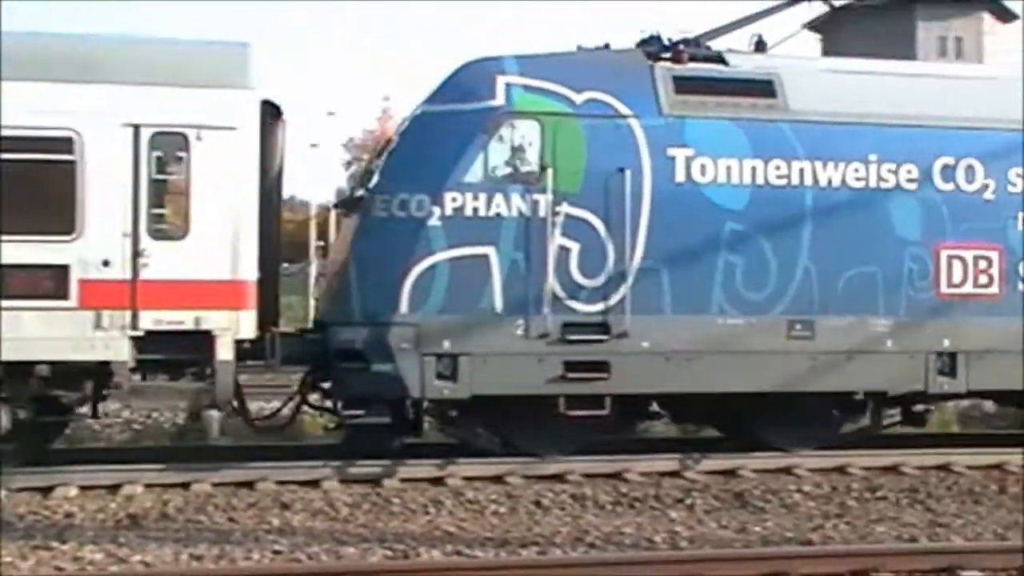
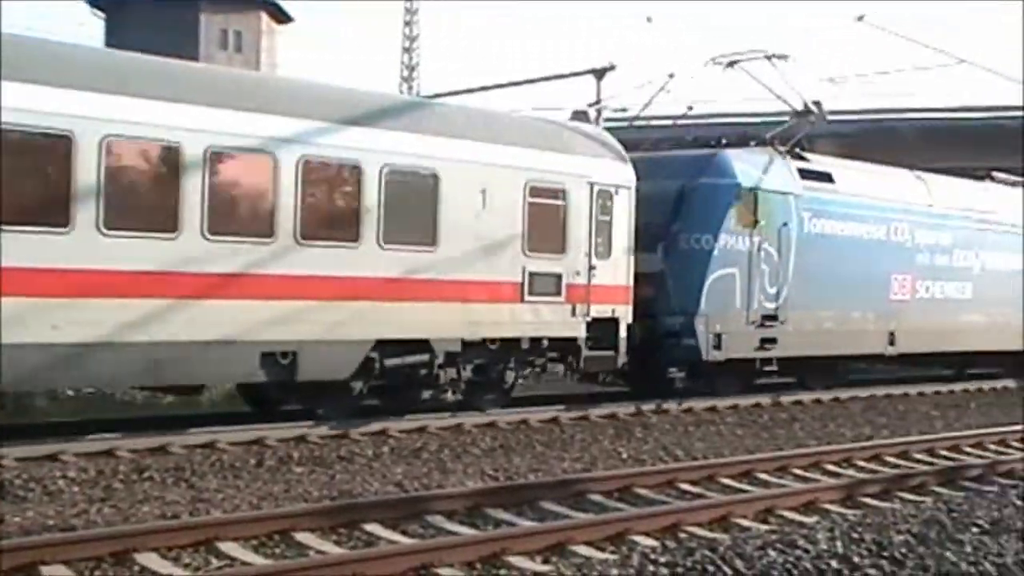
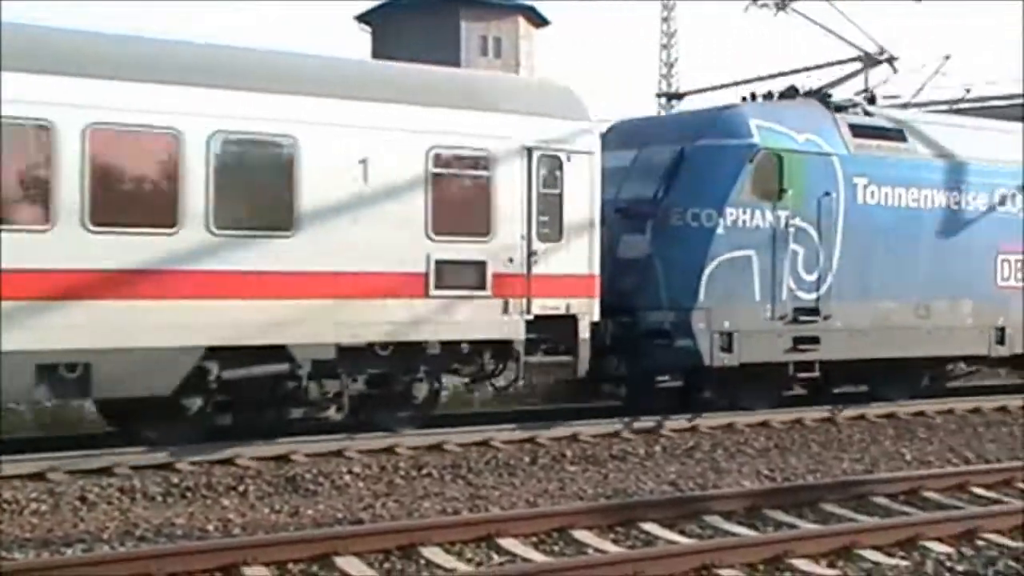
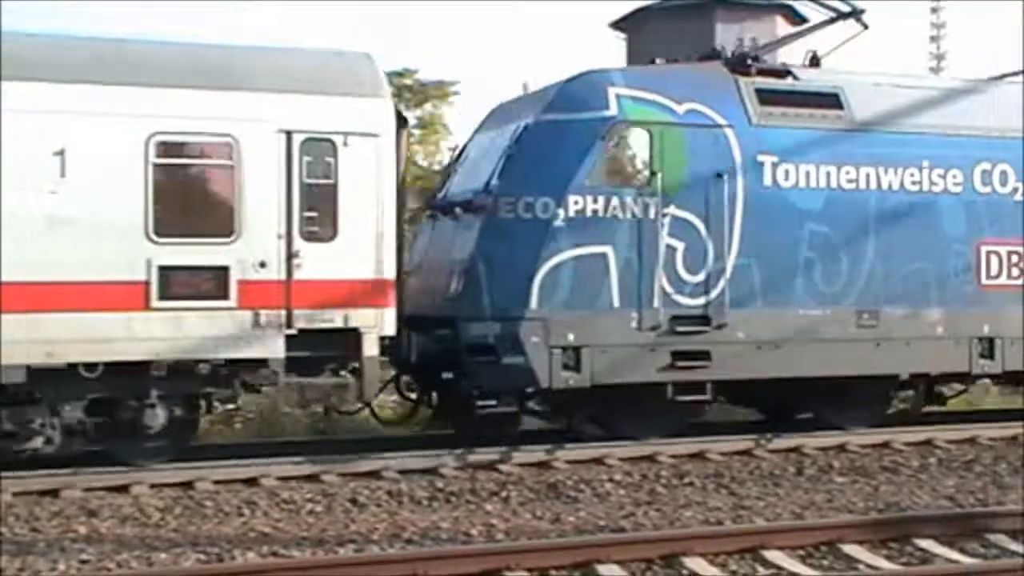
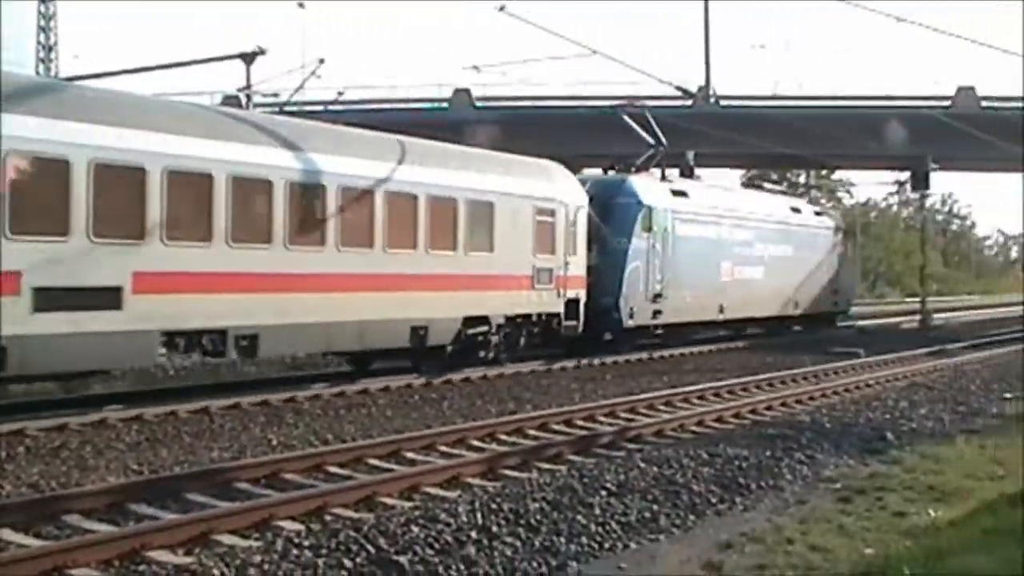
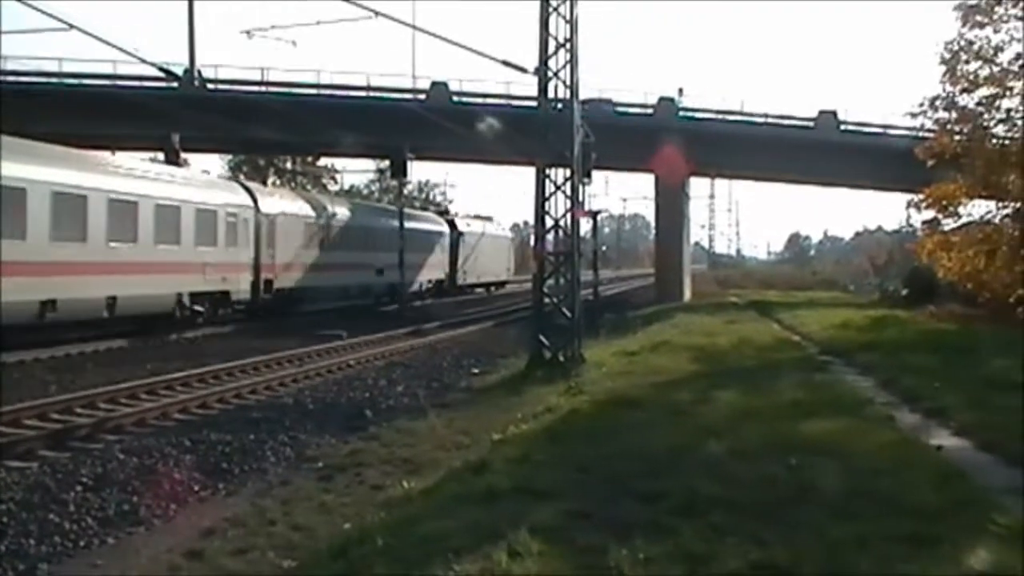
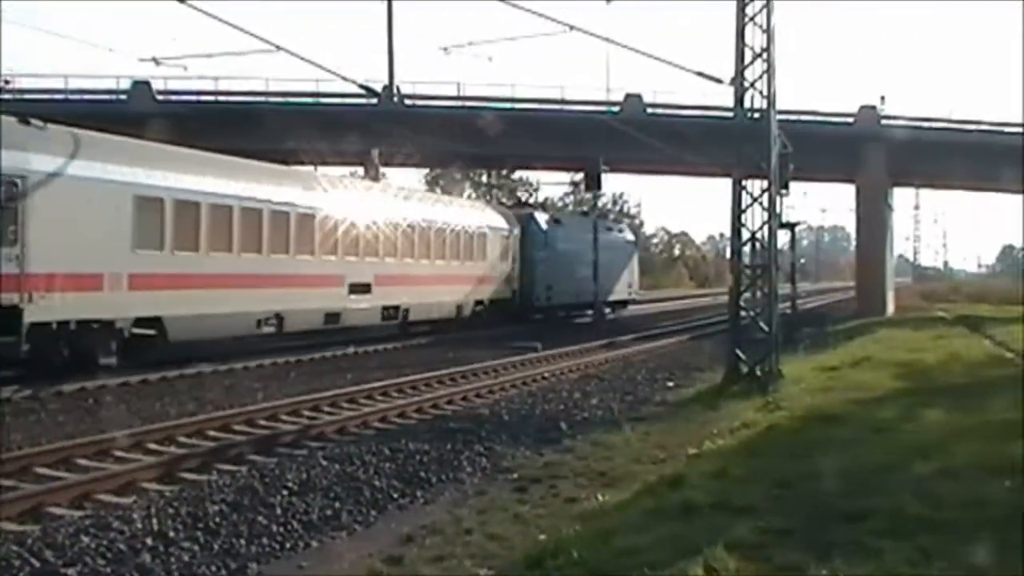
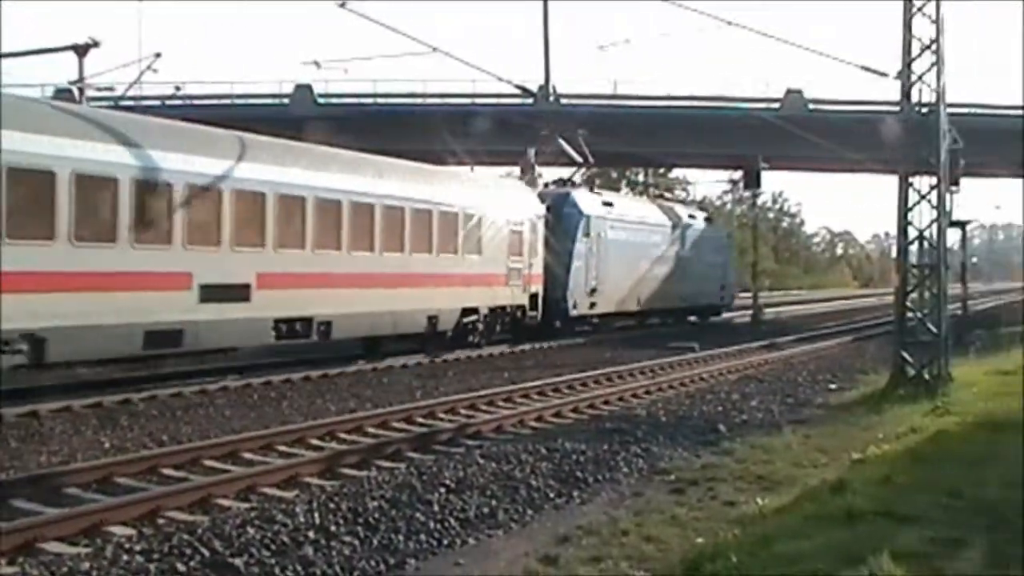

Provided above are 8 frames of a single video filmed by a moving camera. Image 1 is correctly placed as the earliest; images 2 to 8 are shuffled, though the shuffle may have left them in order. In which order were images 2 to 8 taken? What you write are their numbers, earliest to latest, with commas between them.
4, 3, 2, 5, 8, 7, 6
